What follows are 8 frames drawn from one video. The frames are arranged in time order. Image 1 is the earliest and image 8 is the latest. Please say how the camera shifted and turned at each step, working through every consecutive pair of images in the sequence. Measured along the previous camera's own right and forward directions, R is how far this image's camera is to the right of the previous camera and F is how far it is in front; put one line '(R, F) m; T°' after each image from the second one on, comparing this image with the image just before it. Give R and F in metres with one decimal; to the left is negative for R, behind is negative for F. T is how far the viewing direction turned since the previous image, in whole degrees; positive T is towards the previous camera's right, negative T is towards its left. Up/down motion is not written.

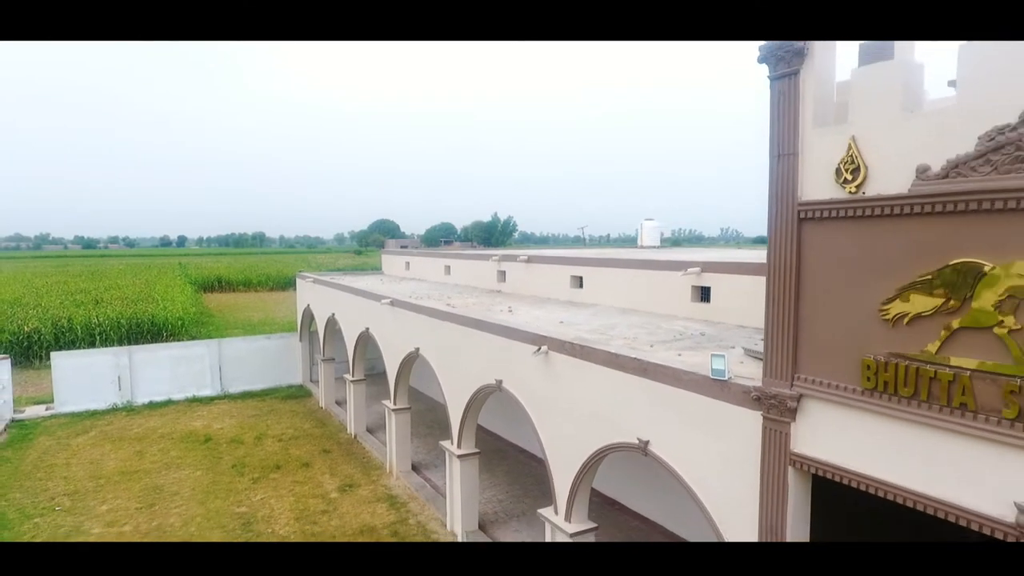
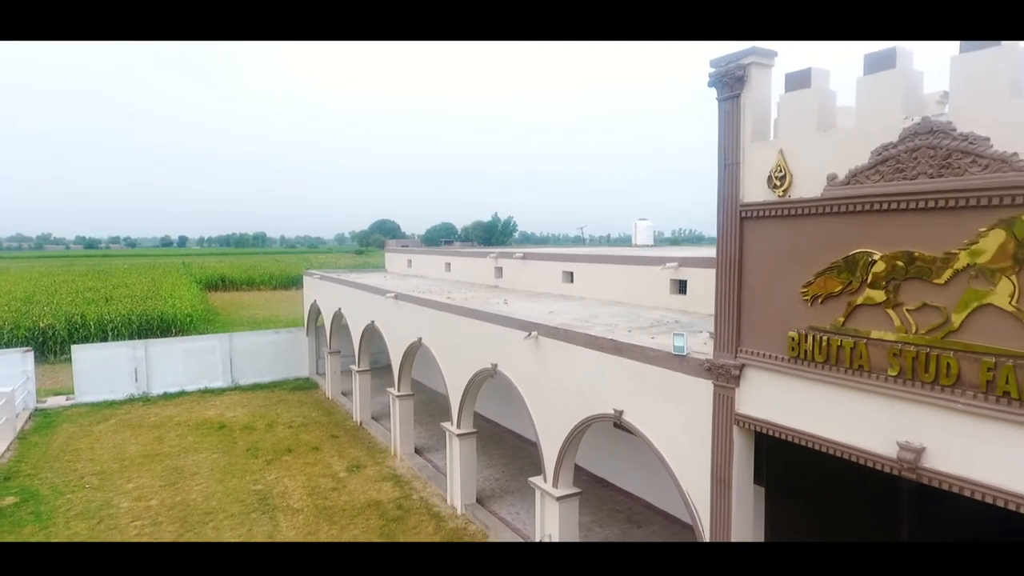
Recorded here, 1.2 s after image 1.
(+0.1, -0.9) m; 0°
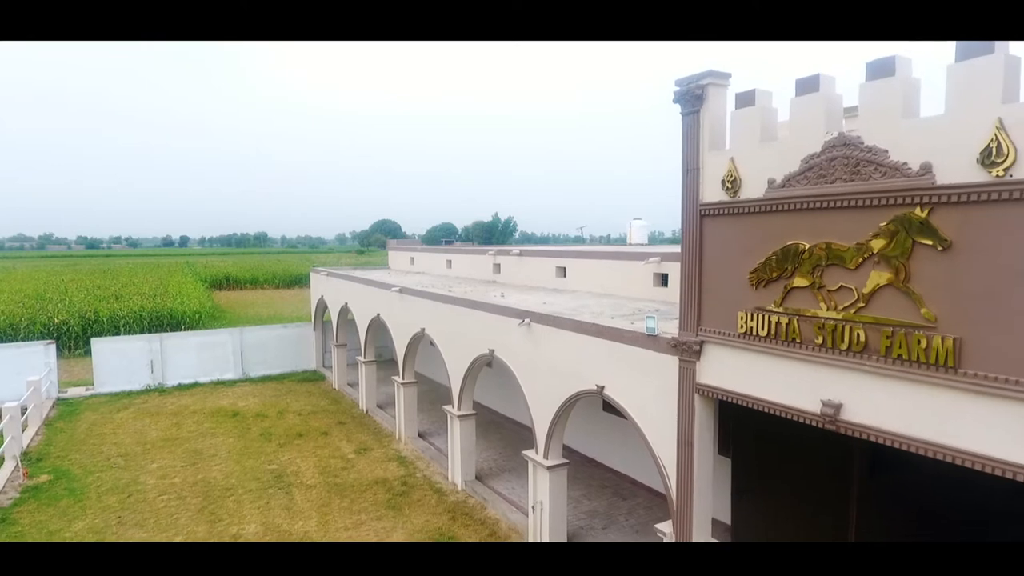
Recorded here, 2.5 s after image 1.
(+0.1, -0.9) m; 0°
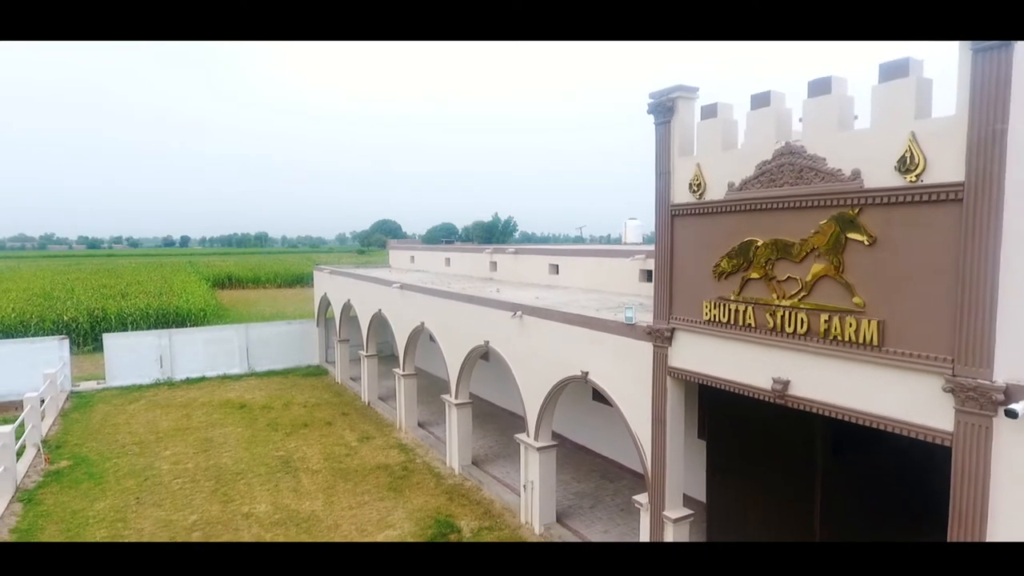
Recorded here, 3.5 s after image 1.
(+0.1, -0.7) m; 0°
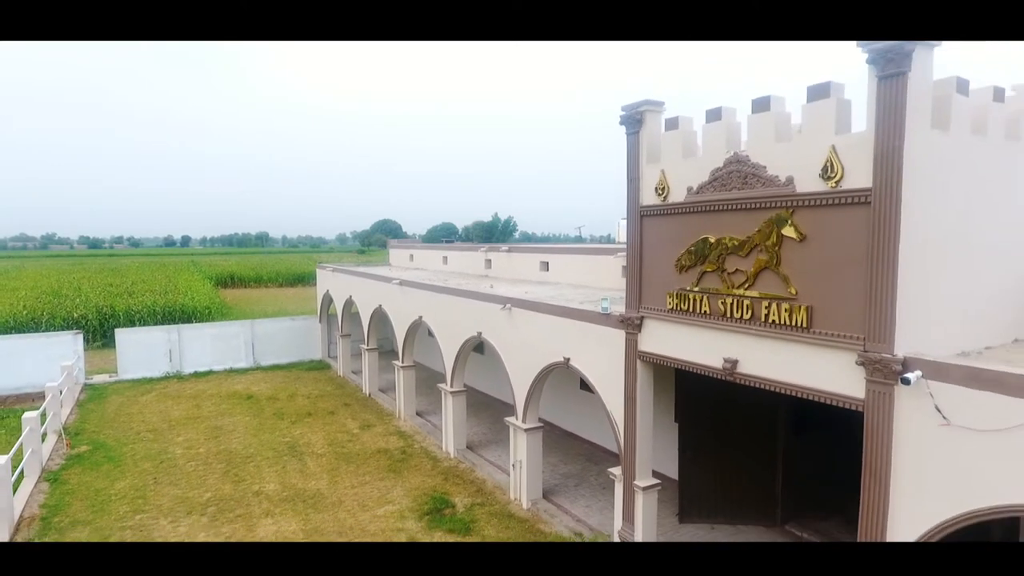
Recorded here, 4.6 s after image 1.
(+0.2, -0.8) m; 0°
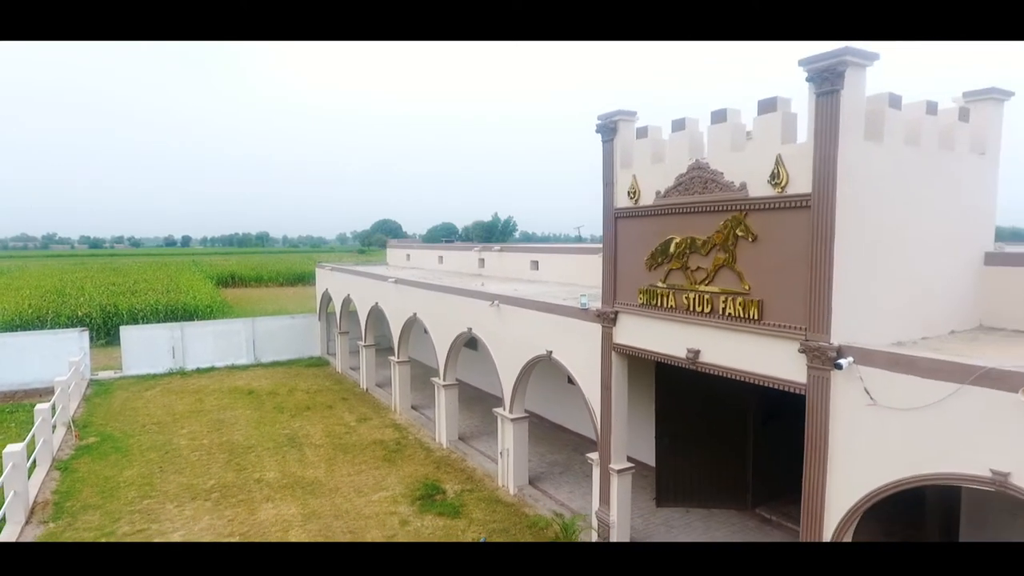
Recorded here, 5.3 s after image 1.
(+0.2, -0.6) m; 0°
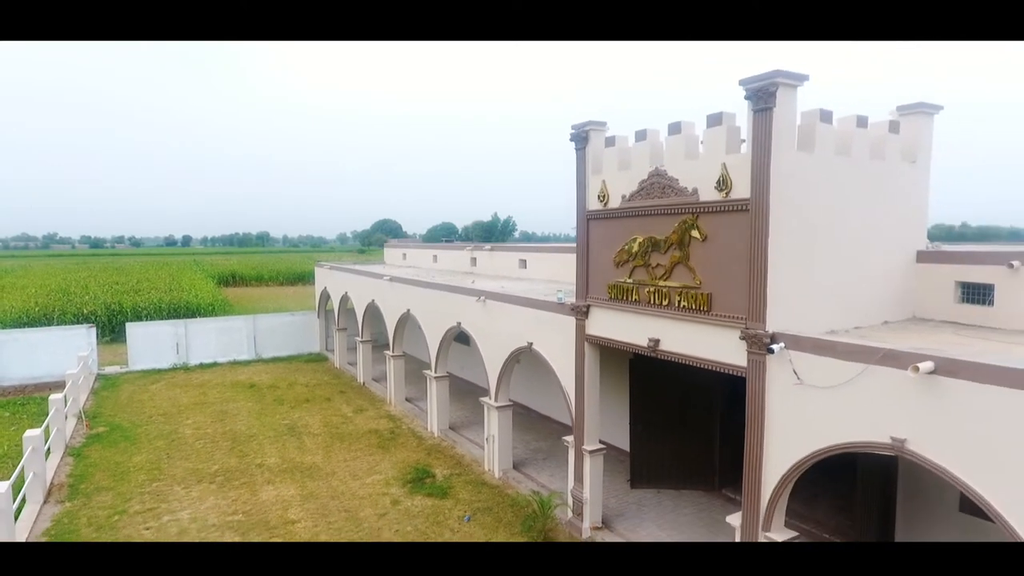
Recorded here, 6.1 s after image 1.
(+0.3, -0.7) m; 0°
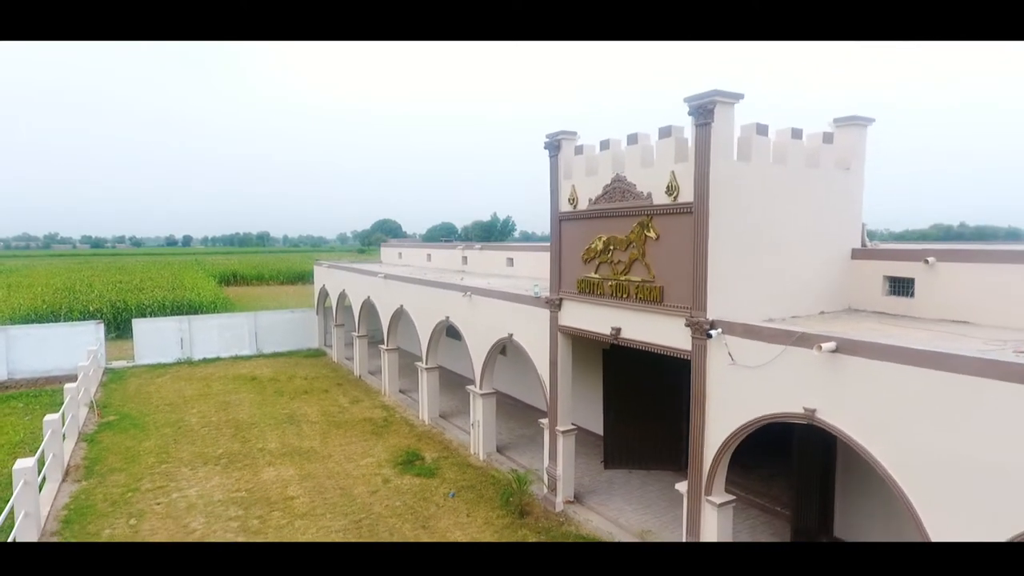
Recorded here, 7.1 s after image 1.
(+0.3, -0.9) m; 0°
